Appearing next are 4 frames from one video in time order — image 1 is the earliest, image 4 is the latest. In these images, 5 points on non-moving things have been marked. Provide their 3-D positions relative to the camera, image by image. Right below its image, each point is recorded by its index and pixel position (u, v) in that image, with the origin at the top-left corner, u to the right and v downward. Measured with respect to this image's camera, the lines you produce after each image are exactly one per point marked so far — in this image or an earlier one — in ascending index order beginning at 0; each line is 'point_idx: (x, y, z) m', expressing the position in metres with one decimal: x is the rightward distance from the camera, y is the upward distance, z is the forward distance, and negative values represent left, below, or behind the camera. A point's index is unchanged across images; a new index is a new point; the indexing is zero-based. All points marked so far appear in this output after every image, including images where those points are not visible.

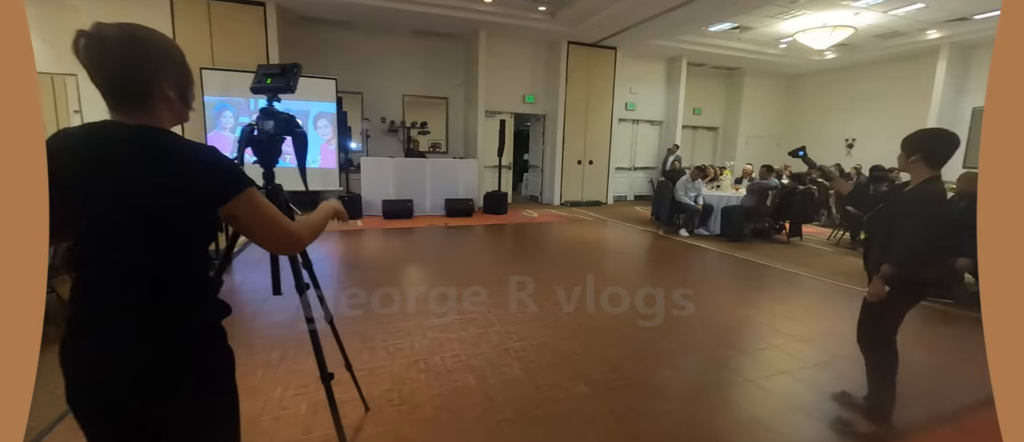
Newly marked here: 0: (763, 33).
0: (+5.3, +4.0, +8.5) m
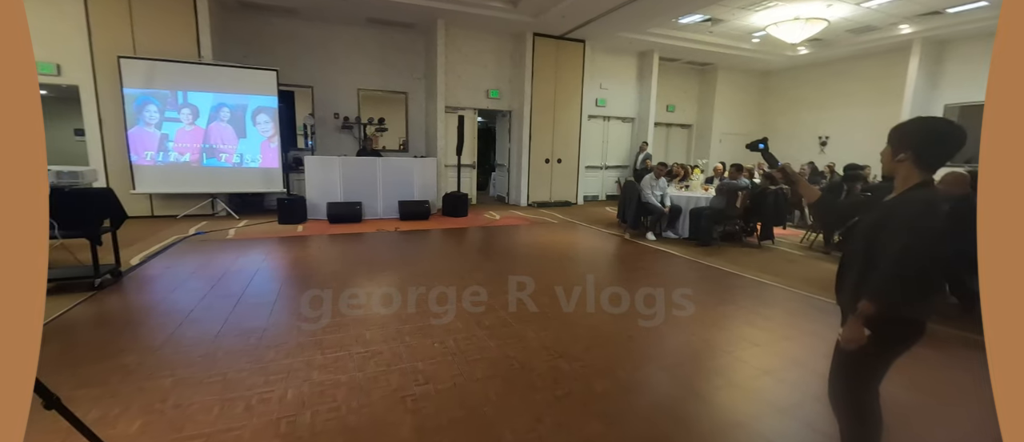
0: (+4.6, +4.0, +8.2) m
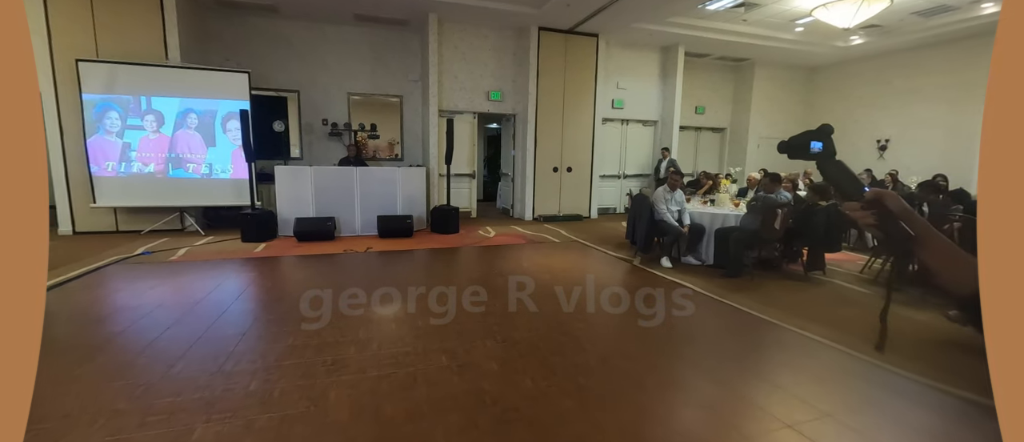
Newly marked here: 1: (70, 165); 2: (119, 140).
0: (+4.6, +3.7, +7.0) m
1: (-6.4, +0.8, +5.8) m
2: (-5.6, +1.1, +5.7) m
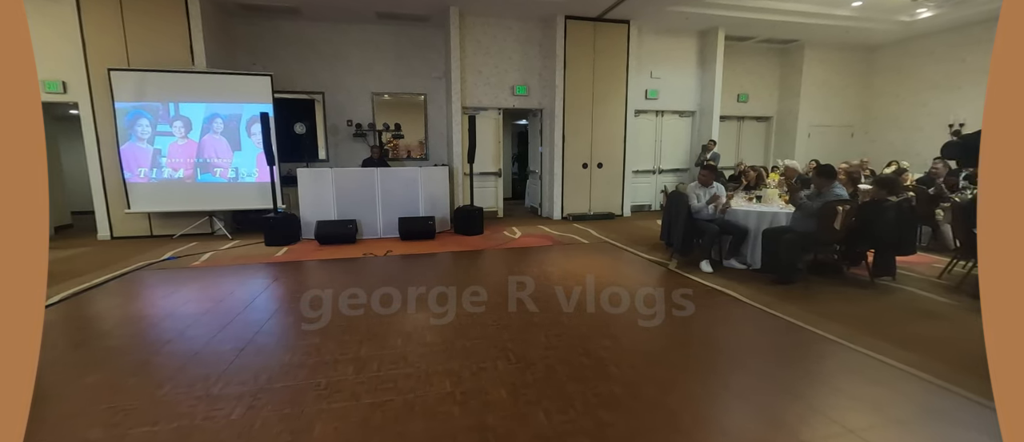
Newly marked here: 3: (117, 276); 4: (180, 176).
0: (+5.0, +3.7, +6.3) m
1: (-6.0, +0.7, +6.0) m
2: (-5.3, +1.1, +5.8) m
3: (-4.3, -0.6, +4.3) m
4: (-4.9, +0.7, +5.9) m
